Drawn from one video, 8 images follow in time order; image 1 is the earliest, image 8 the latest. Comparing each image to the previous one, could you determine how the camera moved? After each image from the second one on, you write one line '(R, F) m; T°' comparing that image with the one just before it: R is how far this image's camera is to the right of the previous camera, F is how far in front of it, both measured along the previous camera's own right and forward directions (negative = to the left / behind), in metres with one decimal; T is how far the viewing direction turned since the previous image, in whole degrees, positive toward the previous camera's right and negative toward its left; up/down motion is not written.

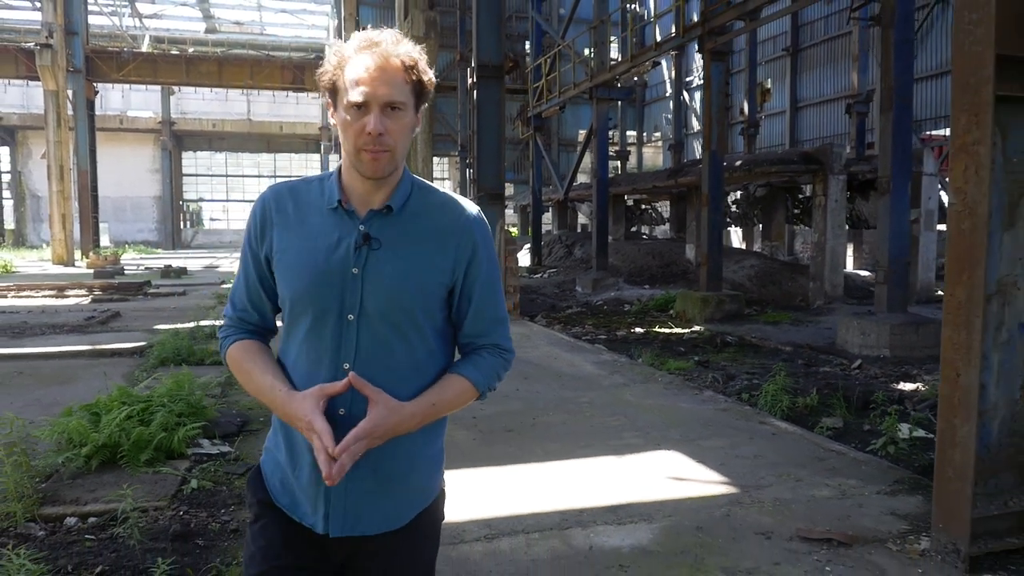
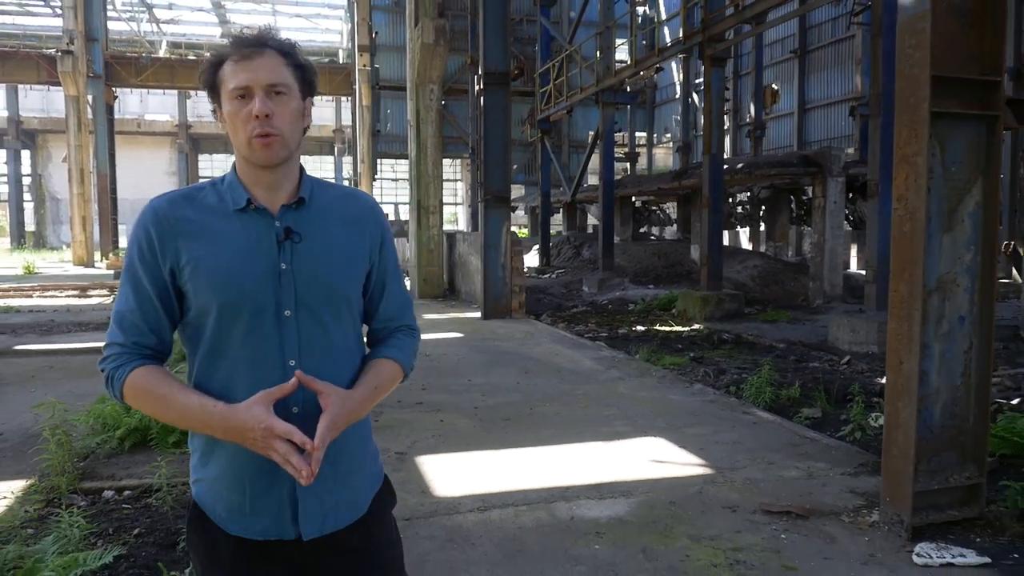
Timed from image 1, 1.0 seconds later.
(+0.1, -0.4) m; -1°
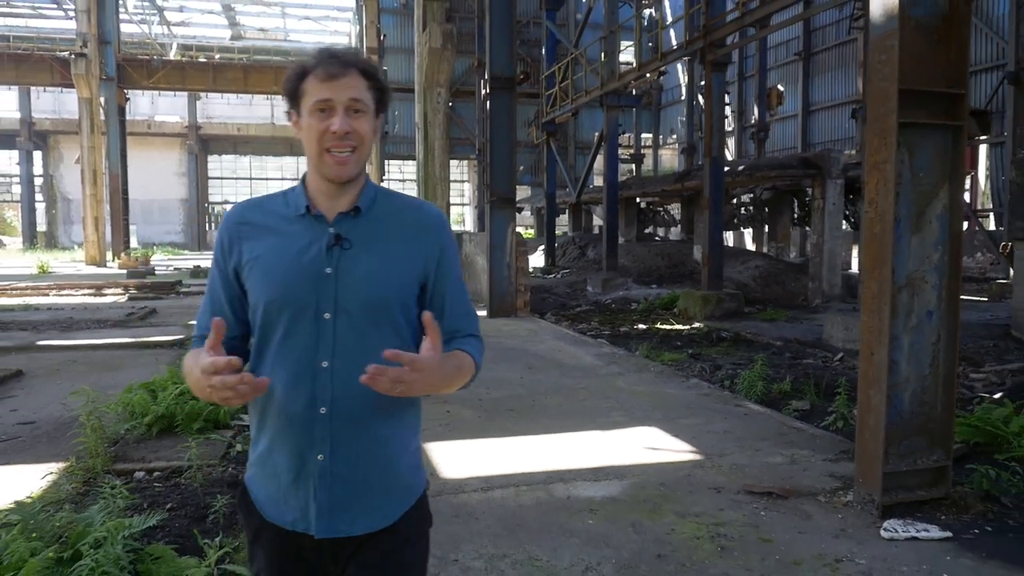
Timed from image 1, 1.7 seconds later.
(0.0, -0.3) m; -1°
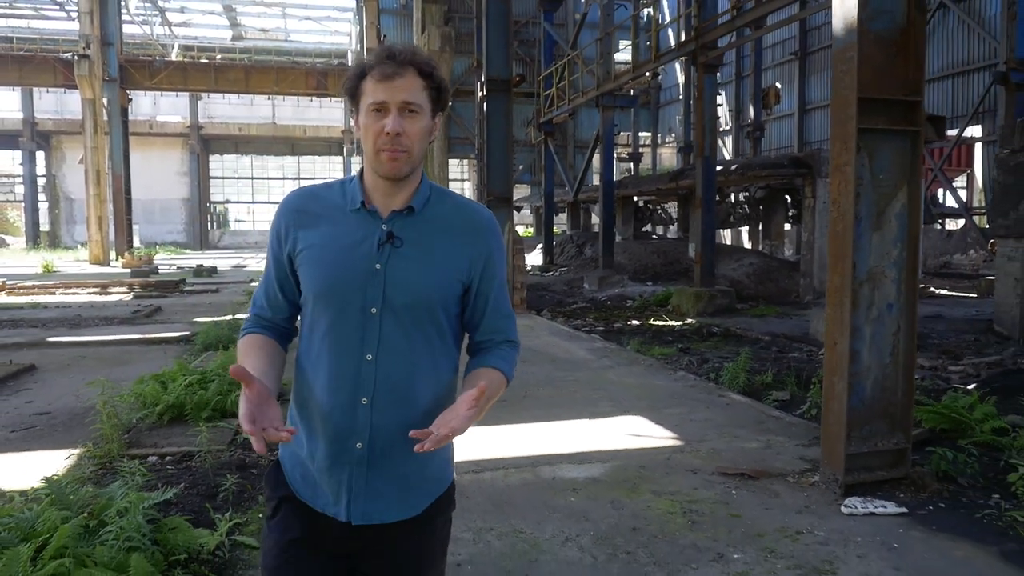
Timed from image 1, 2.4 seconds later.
(+0.1, -0.3) m; 0°
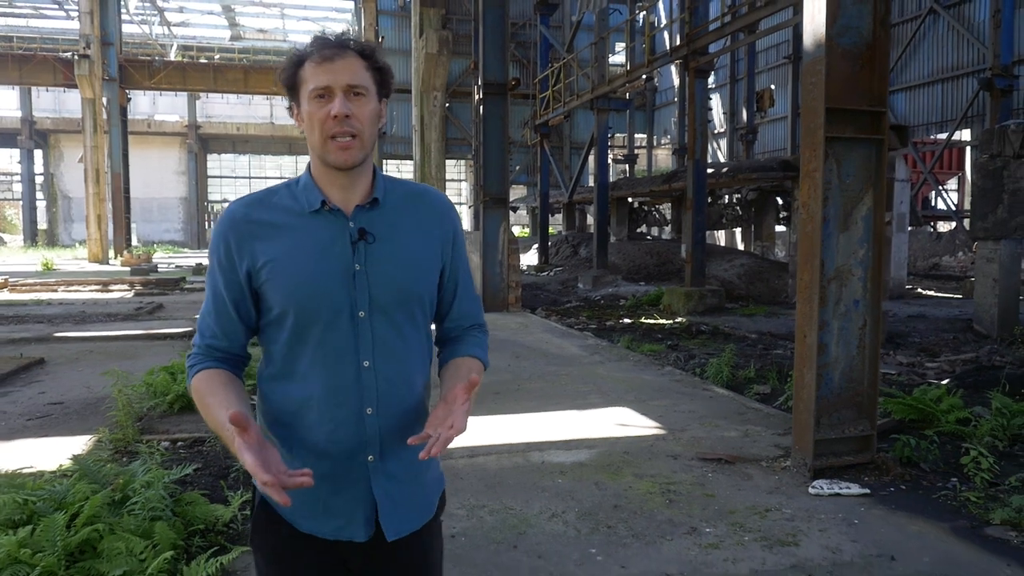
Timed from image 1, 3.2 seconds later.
(0.0, -0.3) m; 0°
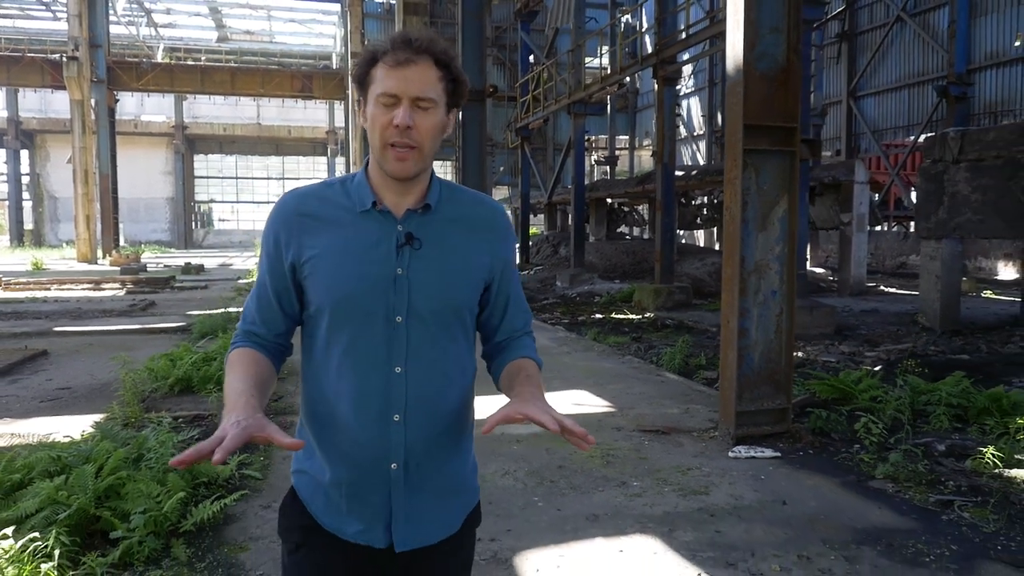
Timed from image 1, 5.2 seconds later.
(+0.2, -0.6) m; +1°
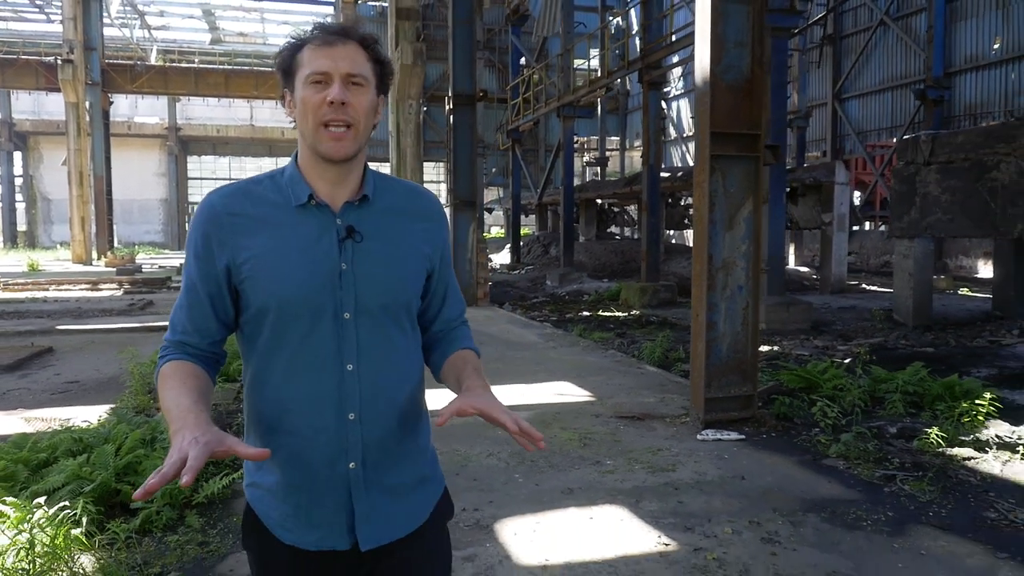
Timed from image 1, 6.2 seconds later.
(+0.1, -0.4) m; 0°
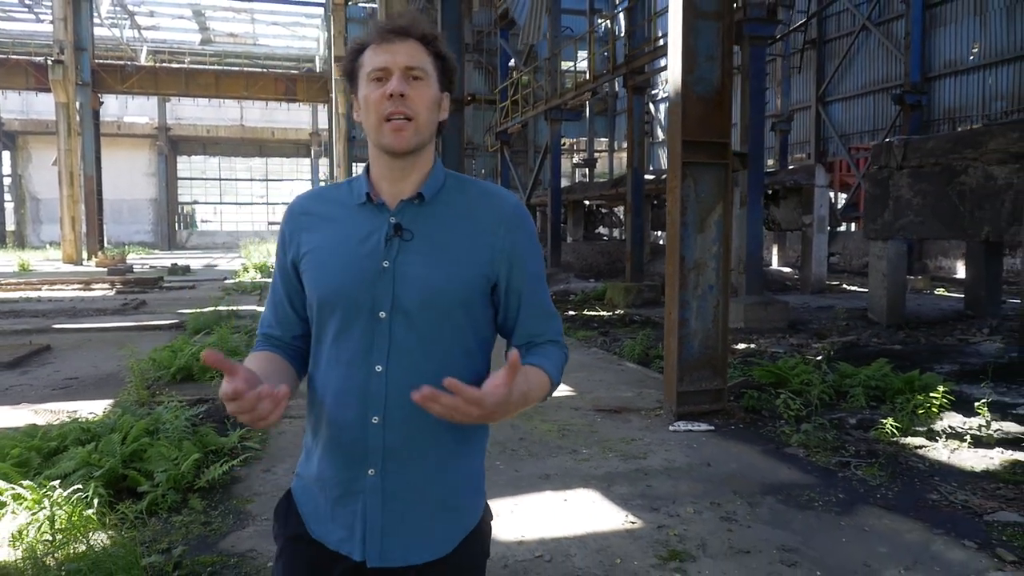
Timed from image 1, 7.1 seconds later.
(+0.1, -0.3) m; +1°
